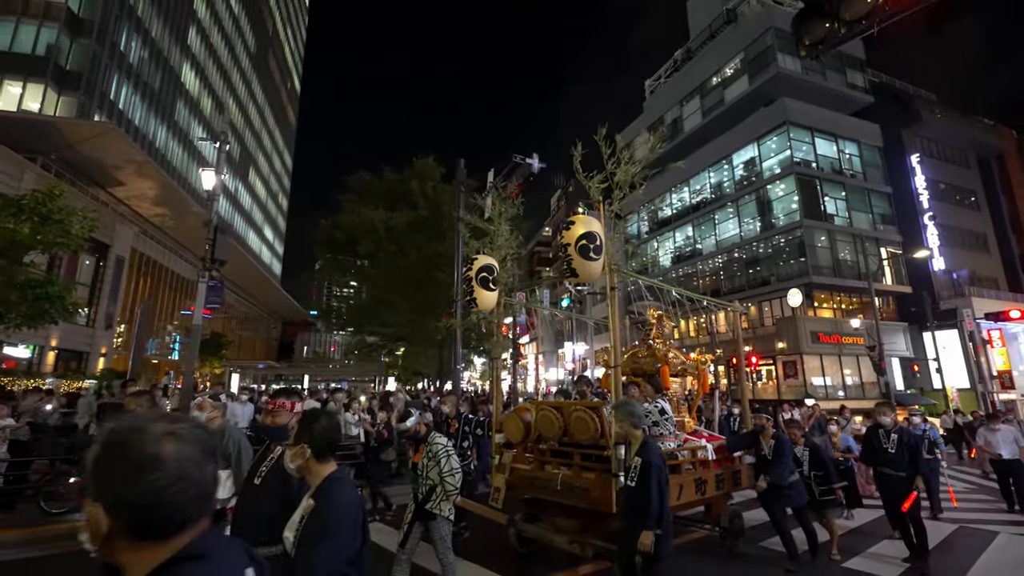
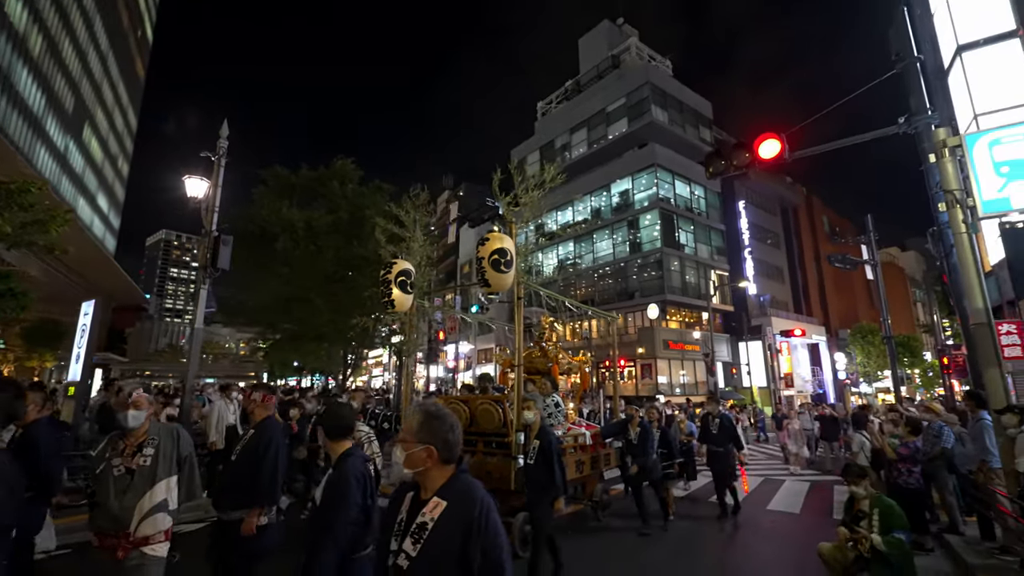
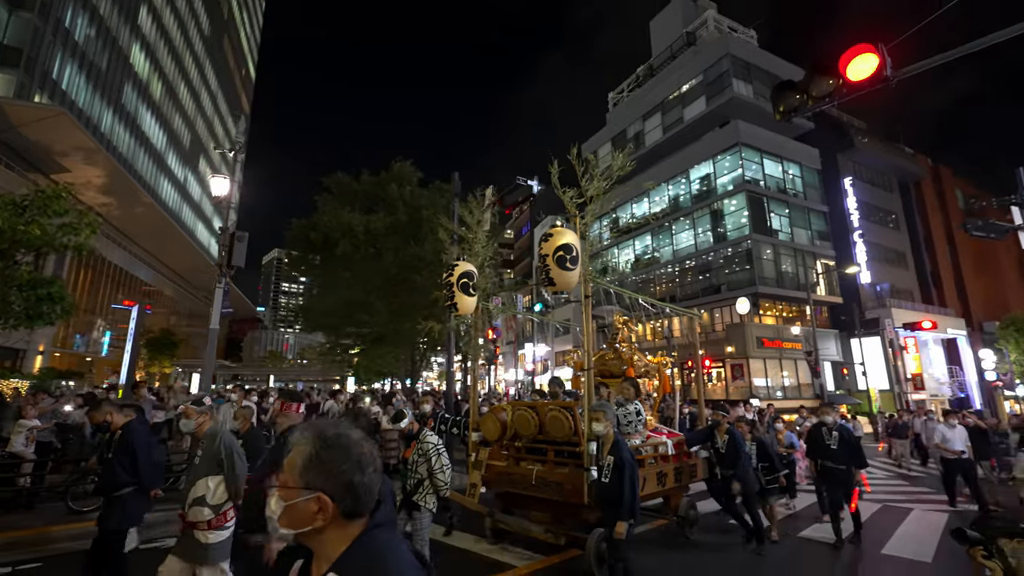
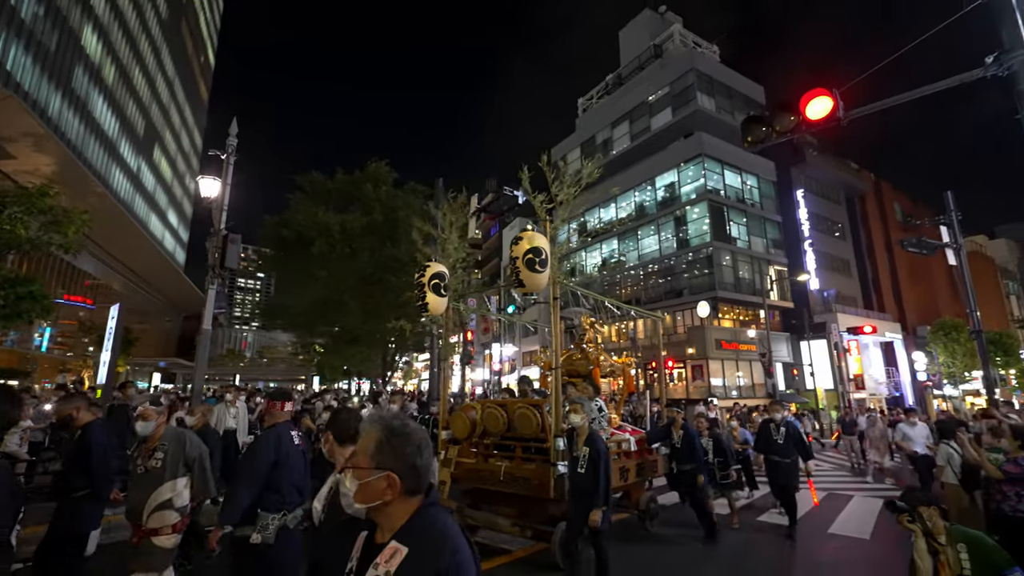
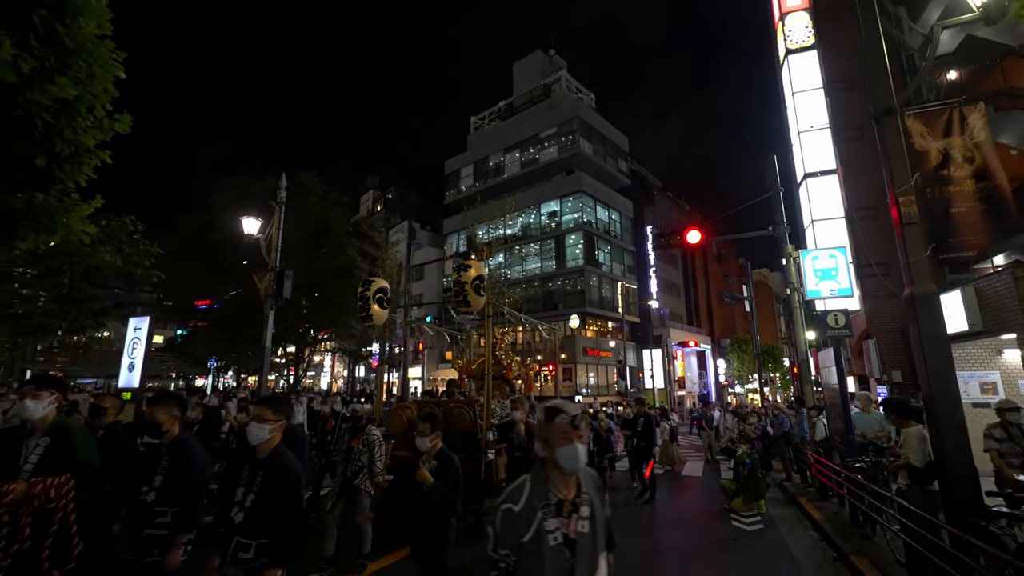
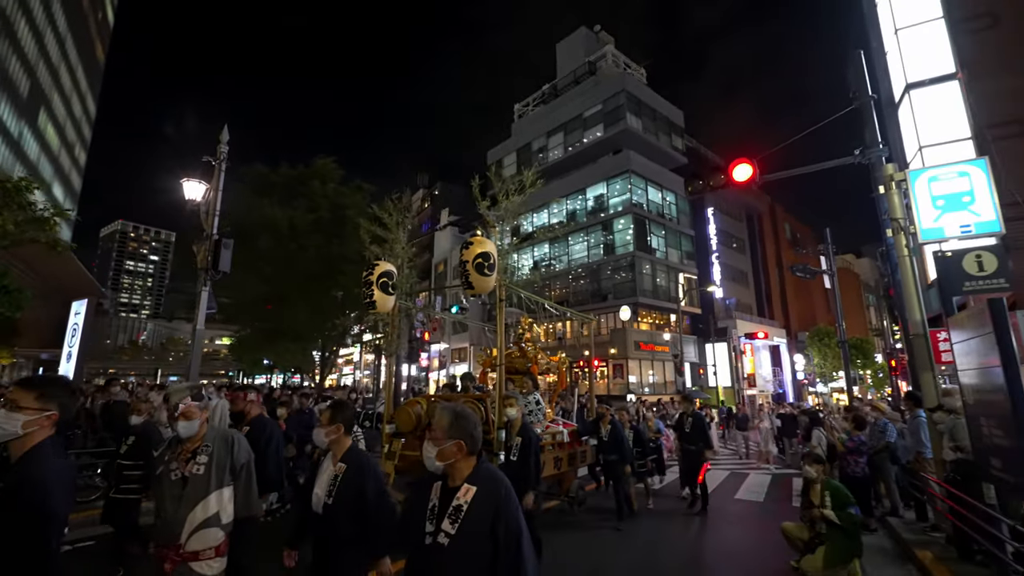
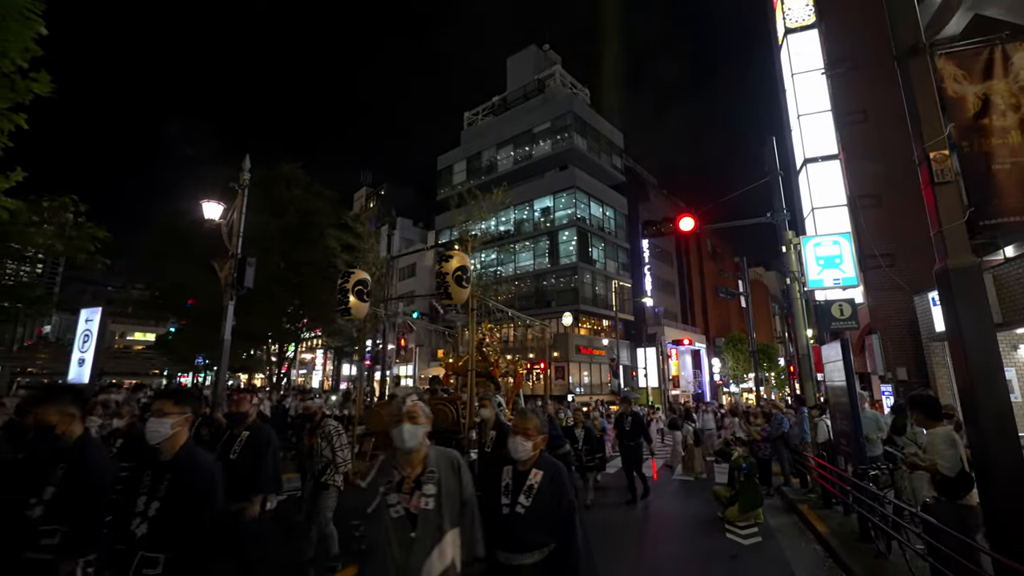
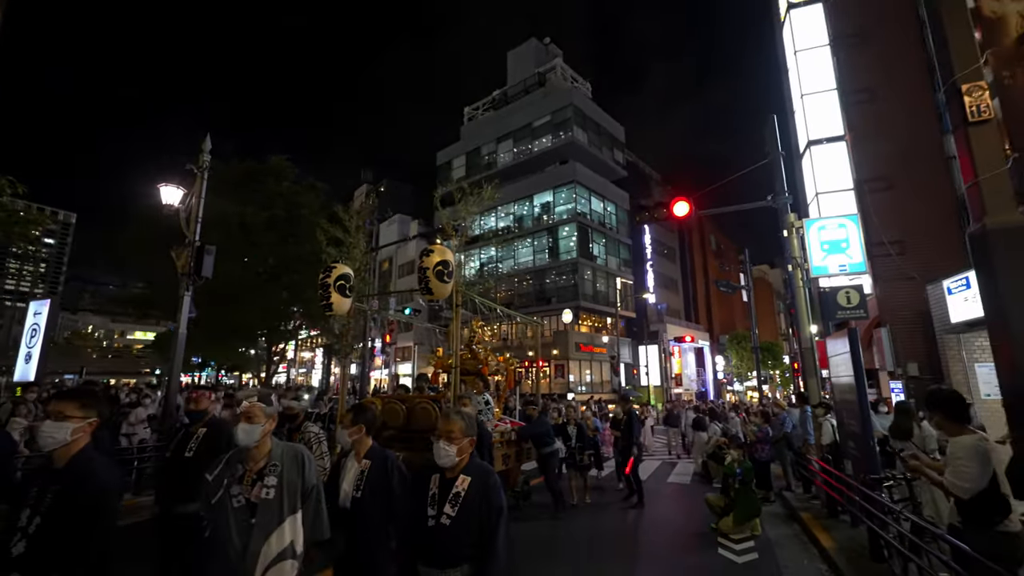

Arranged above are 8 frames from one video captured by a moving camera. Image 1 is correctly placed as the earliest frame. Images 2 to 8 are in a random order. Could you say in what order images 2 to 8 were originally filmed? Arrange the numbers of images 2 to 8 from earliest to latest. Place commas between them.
3, 4, 2, 6, 8, 7, 5
